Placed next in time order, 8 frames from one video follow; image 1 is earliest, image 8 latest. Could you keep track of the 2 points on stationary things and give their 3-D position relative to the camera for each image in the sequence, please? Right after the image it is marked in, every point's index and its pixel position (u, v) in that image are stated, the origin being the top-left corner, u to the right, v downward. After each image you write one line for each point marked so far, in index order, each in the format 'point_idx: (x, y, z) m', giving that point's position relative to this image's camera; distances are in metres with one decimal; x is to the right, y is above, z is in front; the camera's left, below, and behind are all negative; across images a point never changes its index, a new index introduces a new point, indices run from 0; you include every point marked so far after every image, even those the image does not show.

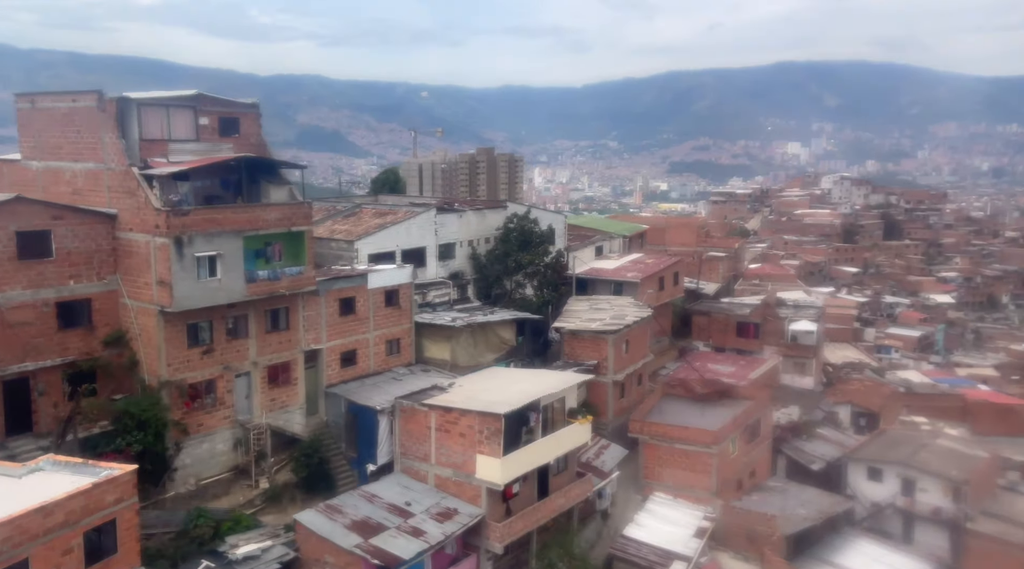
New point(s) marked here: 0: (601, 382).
0: (+1.8, -2.0, +16.3) m
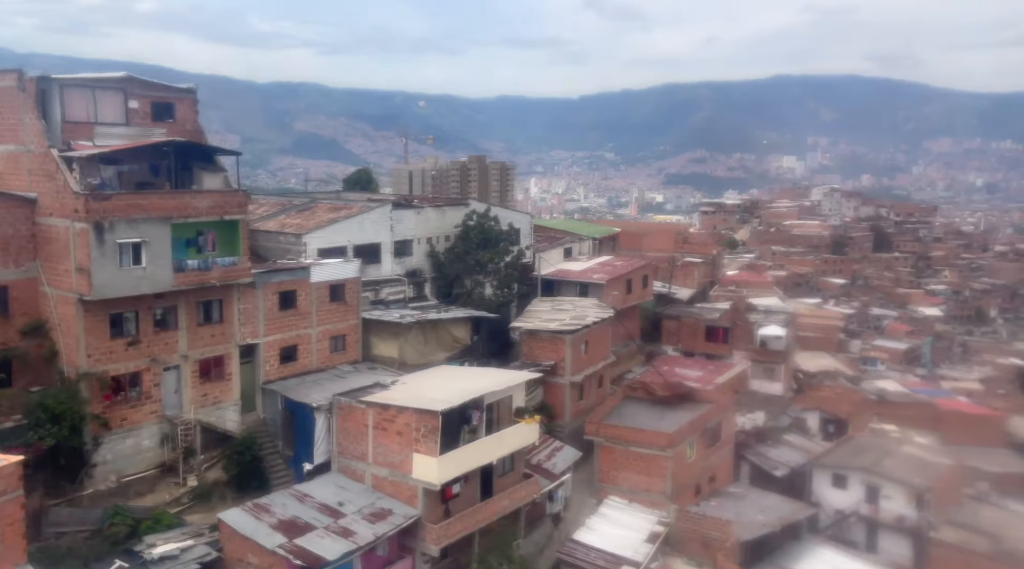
0: (+0.9, -1.9, +16.0) m
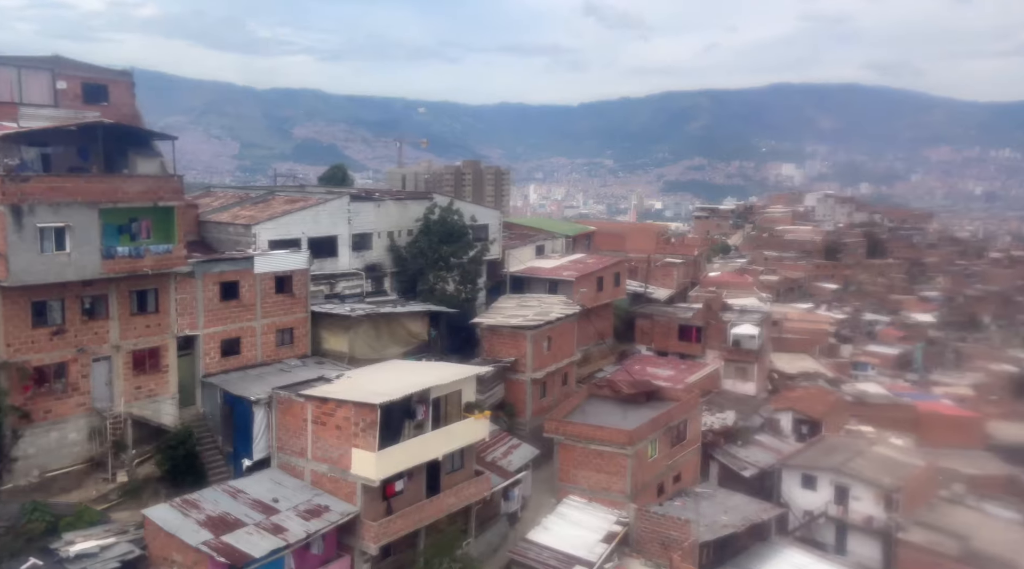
0: (+0.1, -1.8, +15.7) m
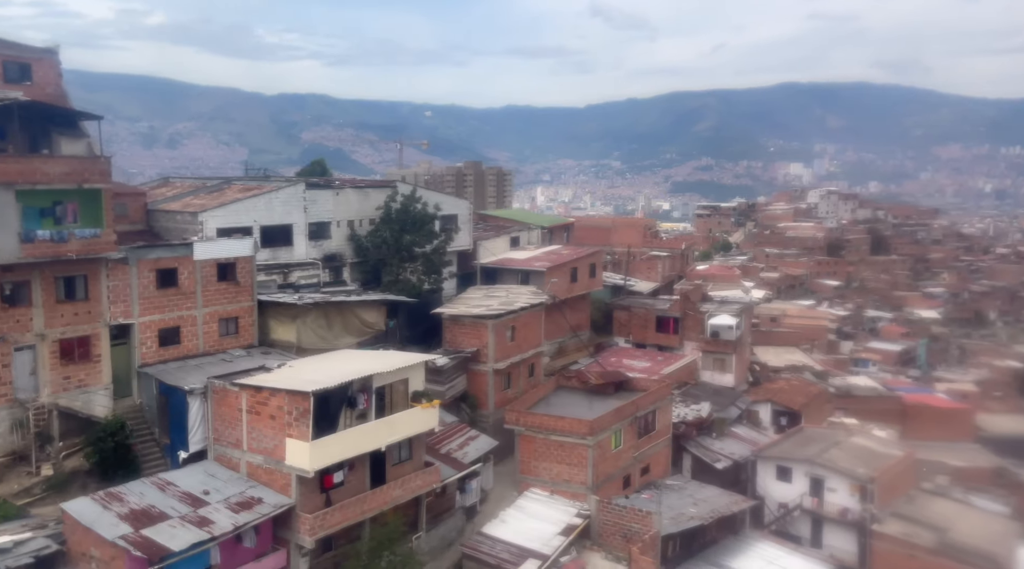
0: (-0.6, -1.6, +15.3) m
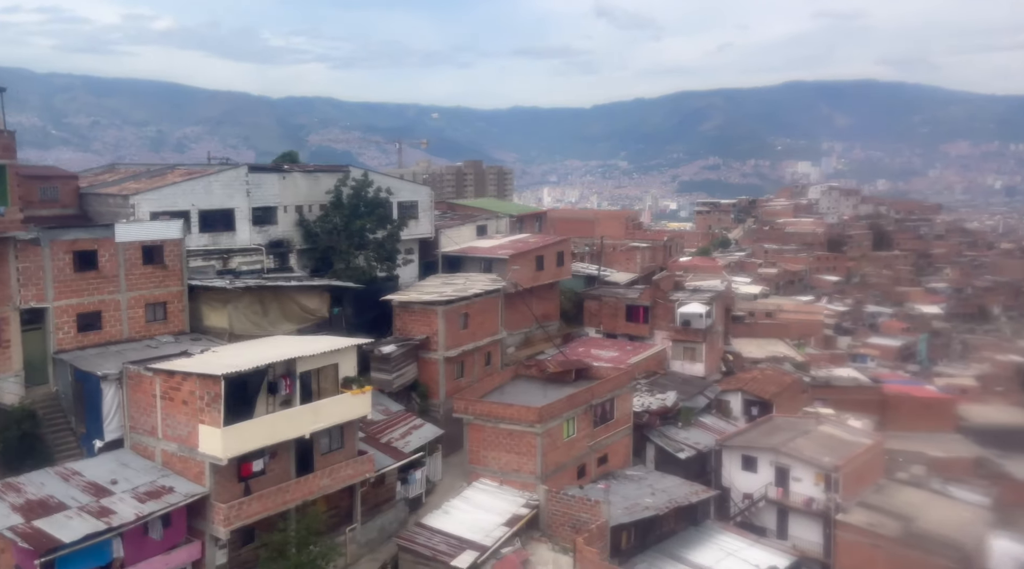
0: (-1.5, -1.4, +14.8) m
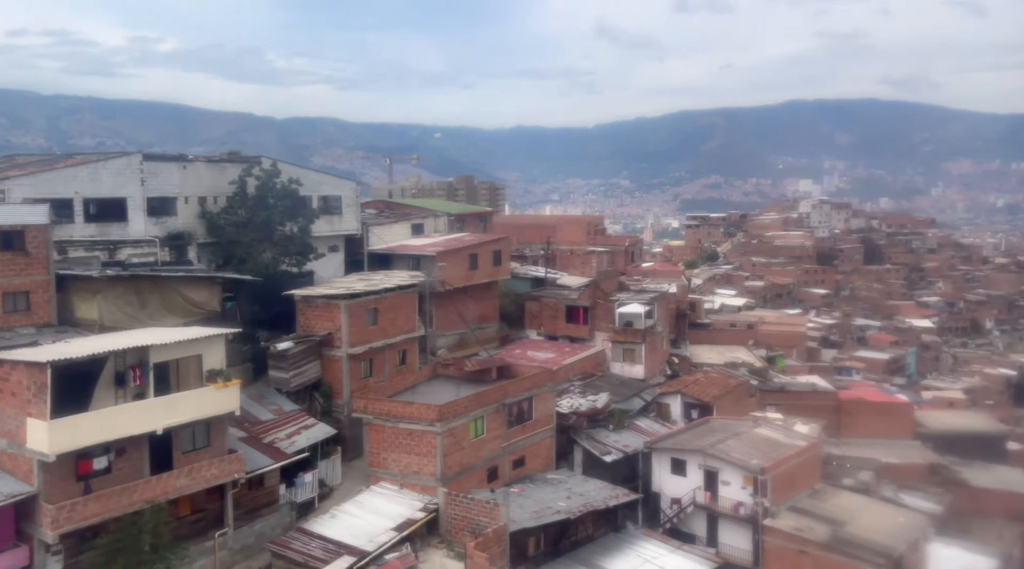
0: (-3.0, -1.2, +14.0) m
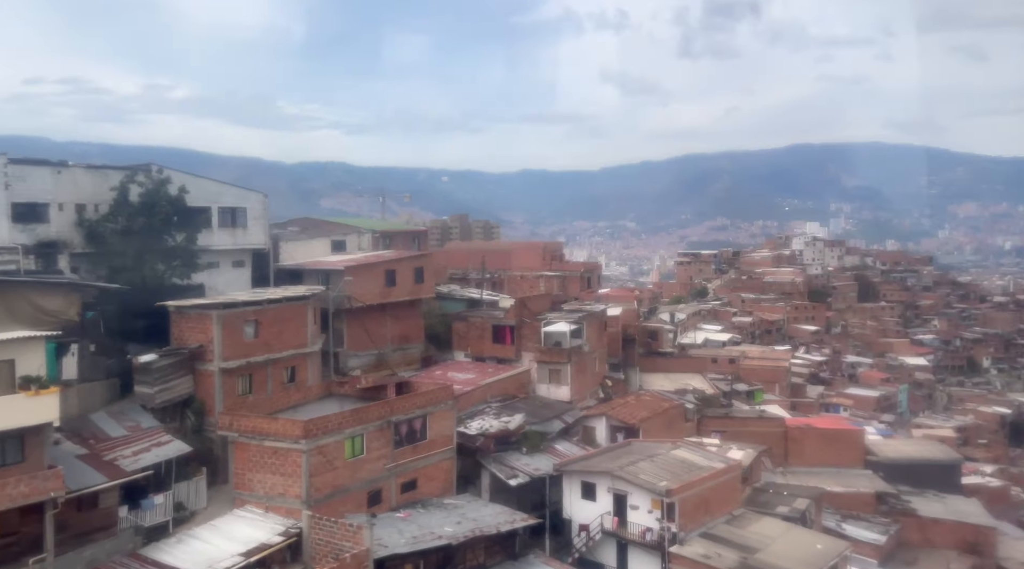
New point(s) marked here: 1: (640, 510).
0: (-4.9, -1.4, +13.1) m
1: (+2.1, -3.8, +13.6) m
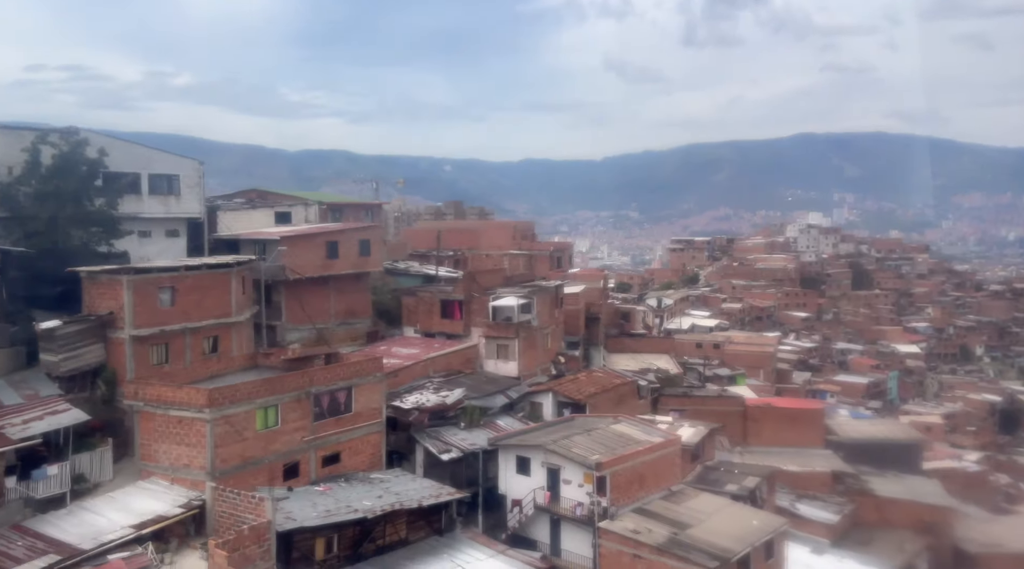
0: (-6.0, -0.8, +12.6) m
1: (+0.9, -3.2, +13.2) m
